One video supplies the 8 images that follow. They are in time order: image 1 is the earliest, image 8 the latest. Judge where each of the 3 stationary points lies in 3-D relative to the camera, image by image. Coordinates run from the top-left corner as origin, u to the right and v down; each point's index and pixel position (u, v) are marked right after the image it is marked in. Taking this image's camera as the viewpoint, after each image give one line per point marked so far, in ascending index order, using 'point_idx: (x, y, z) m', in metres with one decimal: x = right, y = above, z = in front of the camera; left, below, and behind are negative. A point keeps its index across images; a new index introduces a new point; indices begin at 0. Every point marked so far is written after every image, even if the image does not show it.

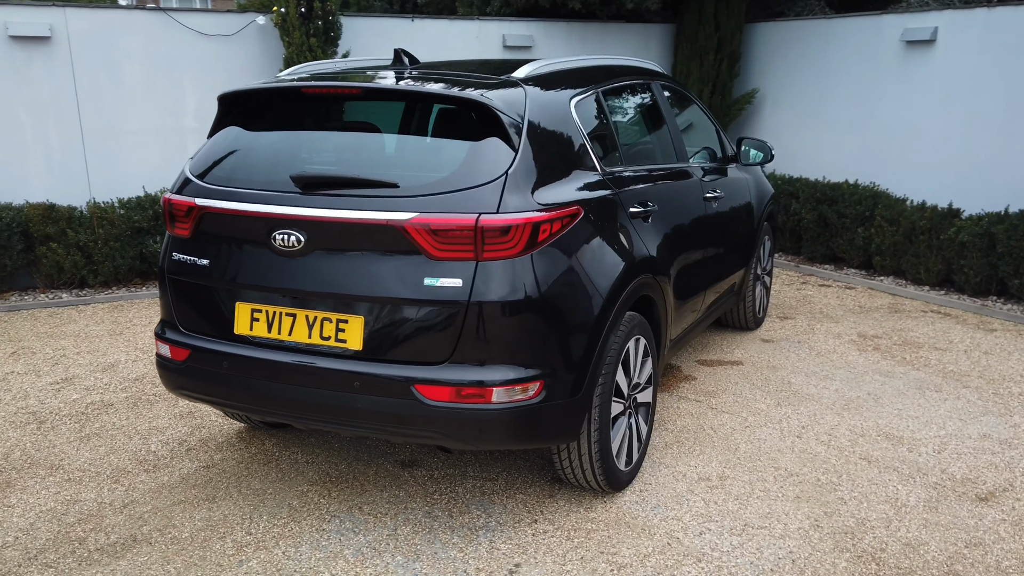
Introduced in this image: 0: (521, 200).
0: (+0.1, +0.2, +2.5) m
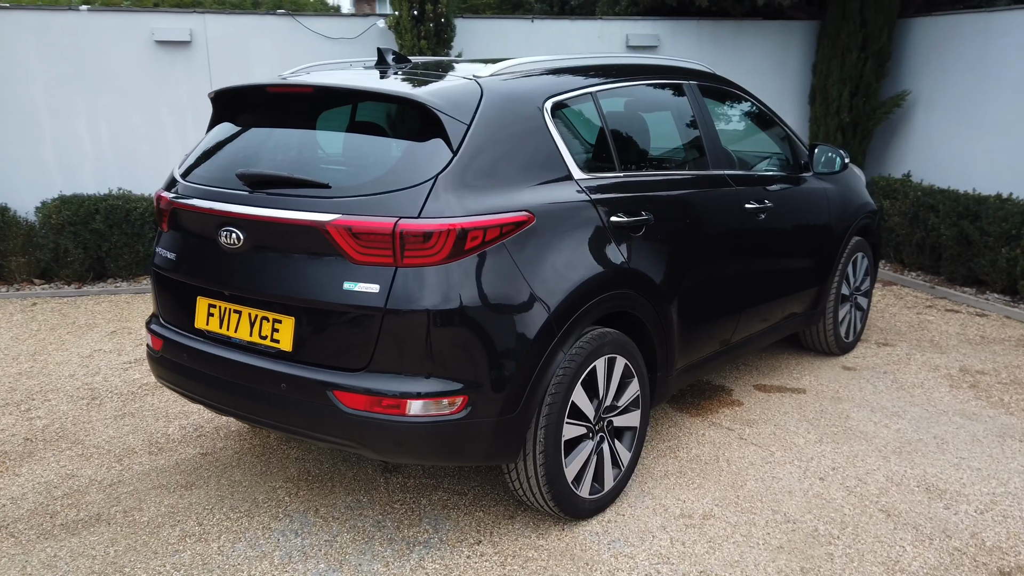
0: (-0.1, +0.2, +2.4) m
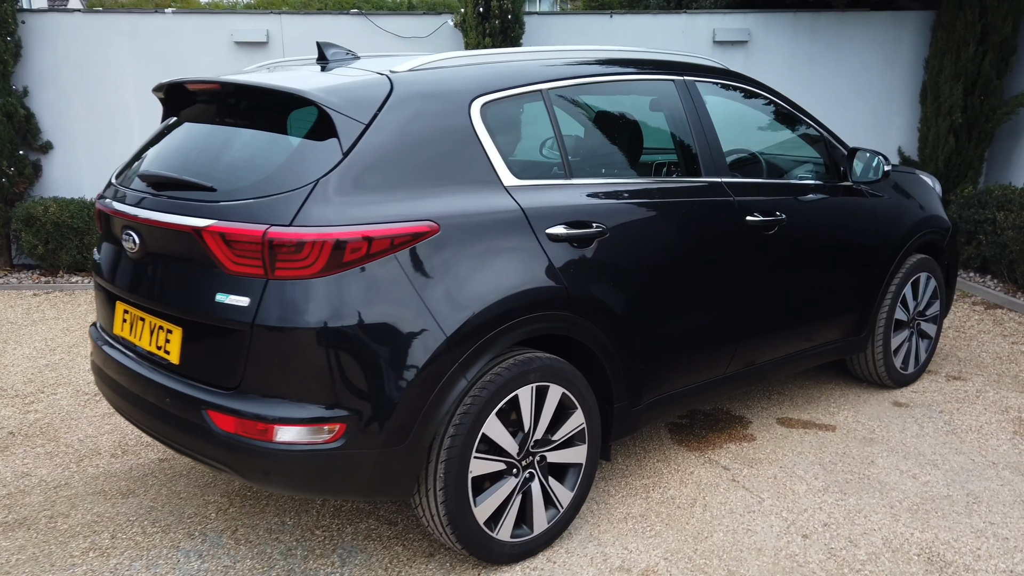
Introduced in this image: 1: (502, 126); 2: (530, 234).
0: (-0.4, +0.2, +2.1) m
1: (0.0, +0.4, +2.5) m
2: (0.0, +0.1, +2.4) m
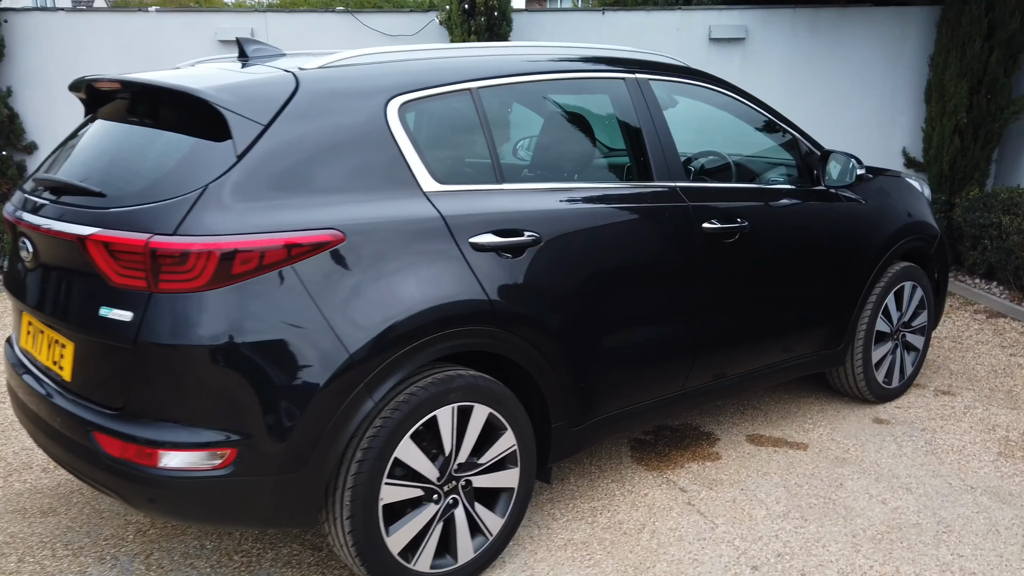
0: (-0.6, +0.2, +2.0) m
1: (-0.2, +0.4, +2.4) m
2: (-0.2, +0.1, +2.3) m
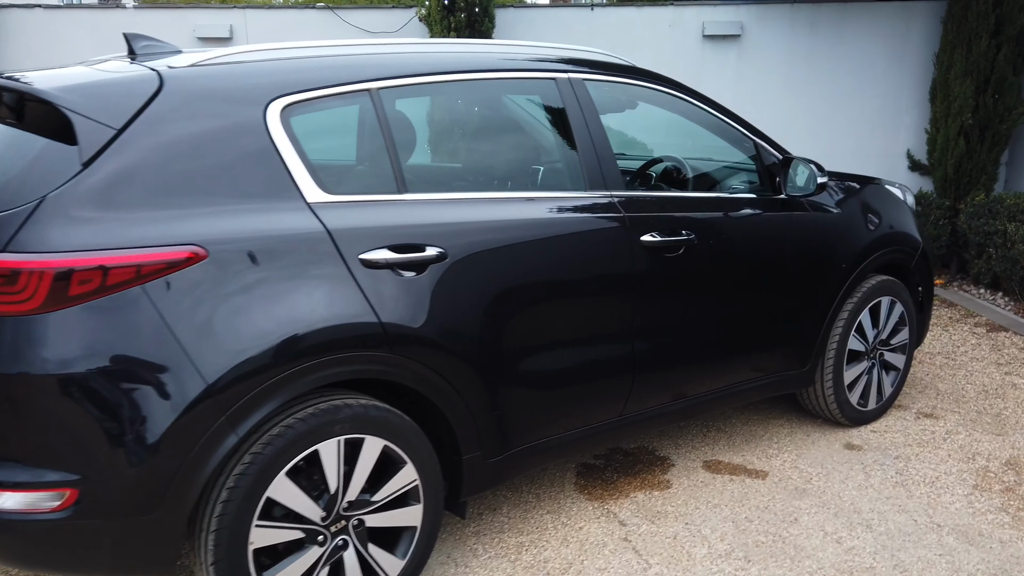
0: (-0.9, +0.1, +1.8) m
1: (-0.5, +0.4, +2.2) m
2: (-0.4, +0.1, +2.1) m
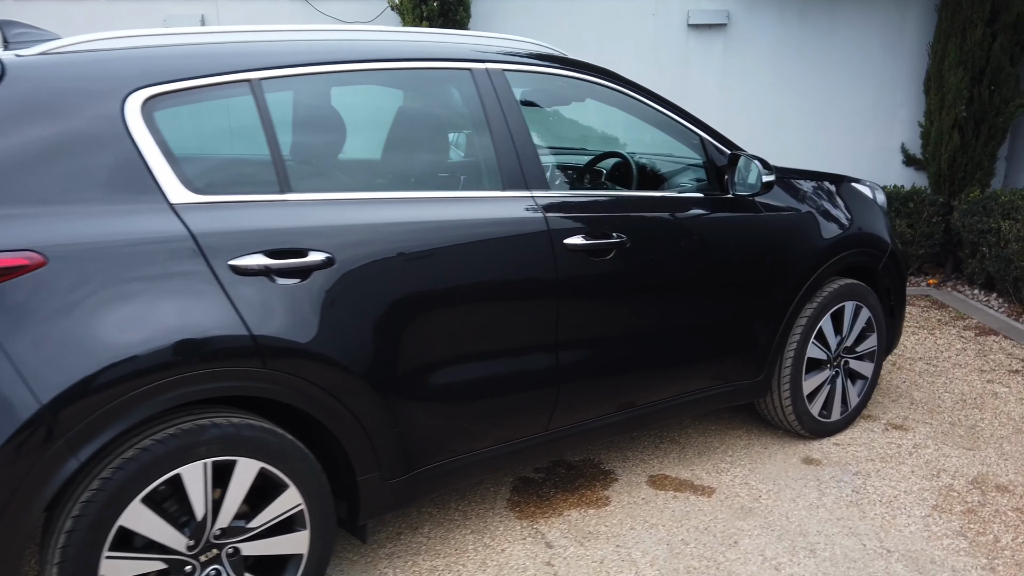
0: (-1.1, +0.1, +1.6) m
1: (-0.7, +0.3, +2.0) m
2: (-0.6, 0.0, +1.9) m
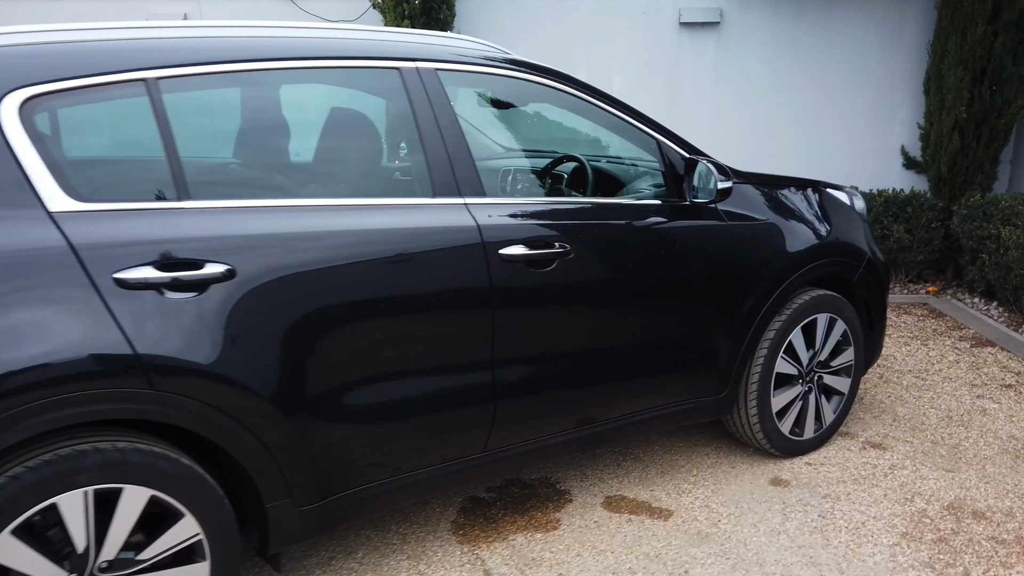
0: (-1.3, +0.1, +1.5) m
1: (-0.9, +0.3, +1.9) m
2: (-0.8, 0.0, +1.8) m
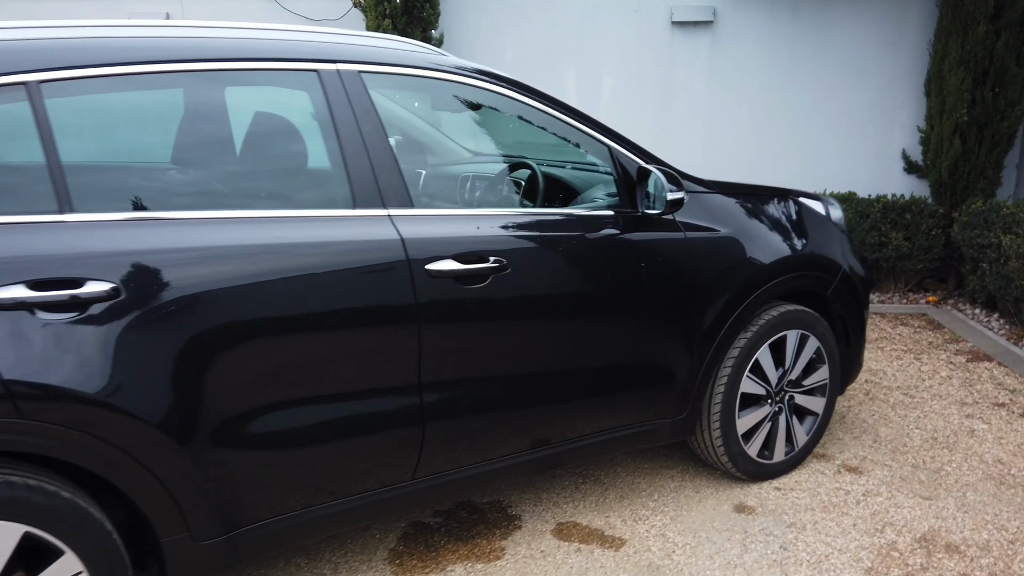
0: (-1.5, 0.0, +1.4) m
1: (-1.1, +0.3, +1.7) m
2: (-1.0, 0.0, +1.6) m
